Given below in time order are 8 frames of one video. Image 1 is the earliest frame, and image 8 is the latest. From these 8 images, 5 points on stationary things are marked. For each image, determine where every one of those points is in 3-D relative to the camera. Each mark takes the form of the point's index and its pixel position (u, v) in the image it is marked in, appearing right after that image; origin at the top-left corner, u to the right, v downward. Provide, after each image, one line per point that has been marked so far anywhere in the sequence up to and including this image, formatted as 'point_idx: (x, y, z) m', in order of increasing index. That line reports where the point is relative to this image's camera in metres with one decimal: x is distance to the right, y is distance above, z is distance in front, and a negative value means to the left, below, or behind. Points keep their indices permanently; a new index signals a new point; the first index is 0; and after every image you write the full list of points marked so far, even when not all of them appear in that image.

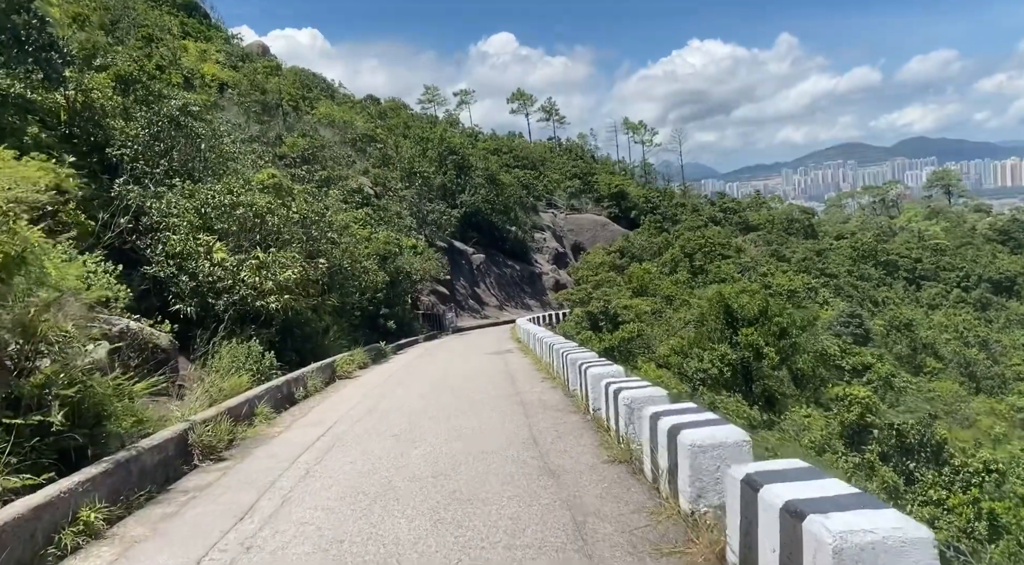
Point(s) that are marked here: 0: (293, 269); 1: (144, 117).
0: (-5.4, +0.3, +16.7) m
1: (-9.0, +4.1, +16.7) m
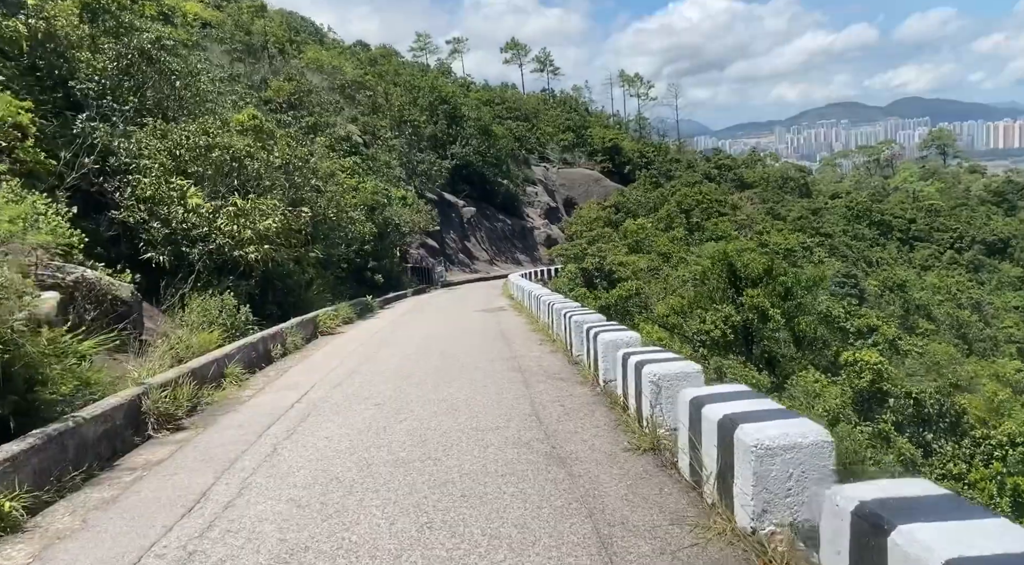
0: (-5.5, +1.5, +15.6) m
1: (-9.0, +5.3, +15.3) m
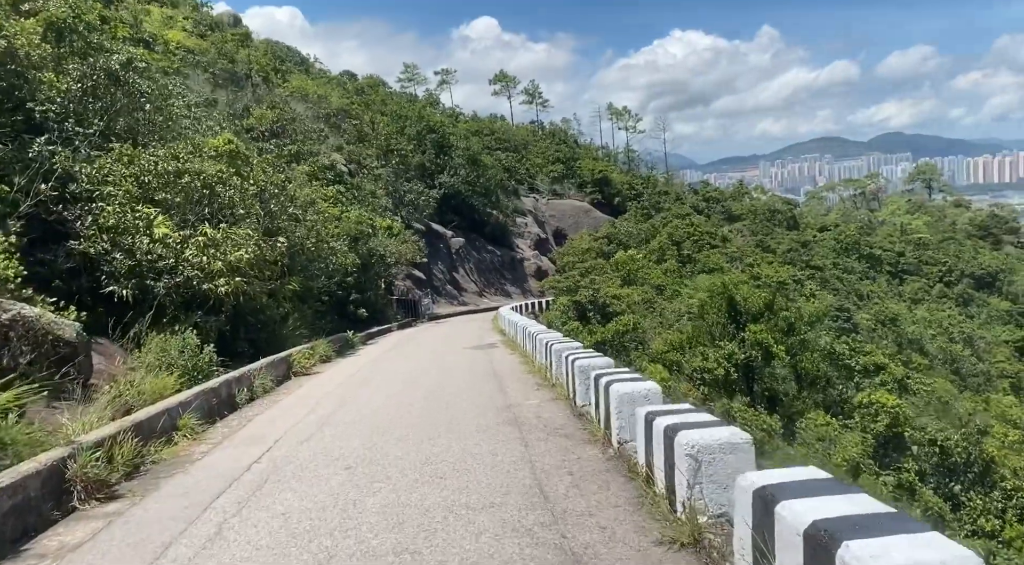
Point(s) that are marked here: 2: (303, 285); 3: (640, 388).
0: (-5.7, +0.7, +14.6) m
1: (-9.2, +4.6, +14.4) m
2: (-5.7, -0.1, +18.7) m
3: (+1.0, -0.8, +5.3) m
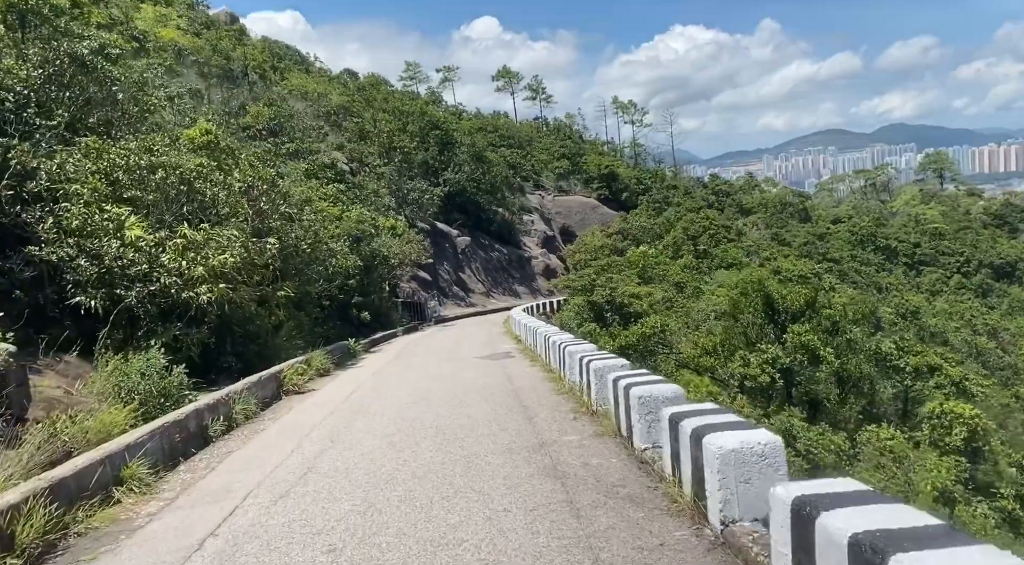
0: (-5.3, +0.6, +12.9) m
1: (-8.9, +4.4, +12.8) m
2: (-5.3, -0.2, +17.0) m
3: (+1.3, -0.8, +3.7) m
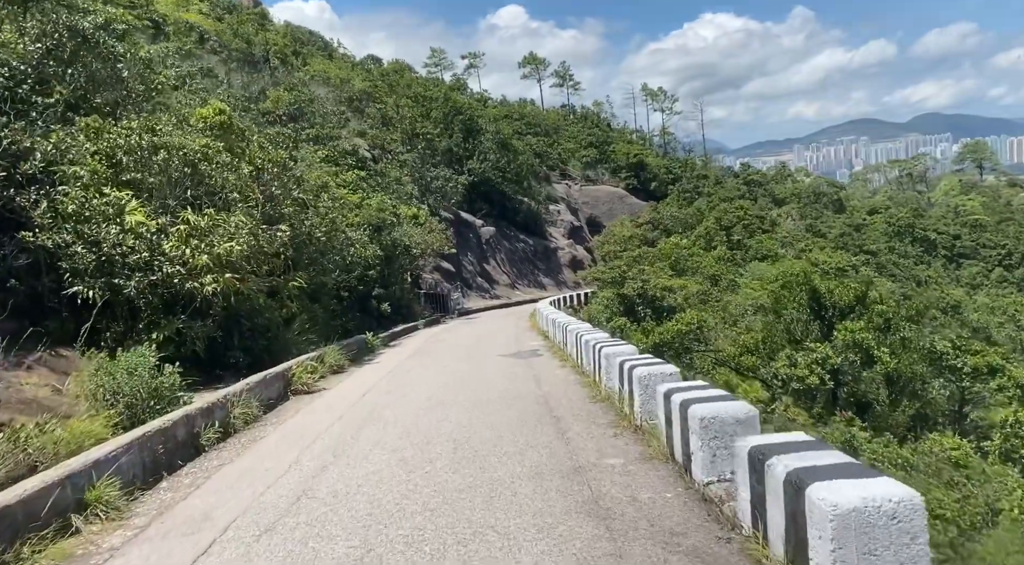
0: (-4.8, +0.8, +12.1) m
1: (-8.4, +4.6, +12.1) m
2: (-4.7, 0.0, +16.2) m
3: (+1.4, -0.8, +2.6) m
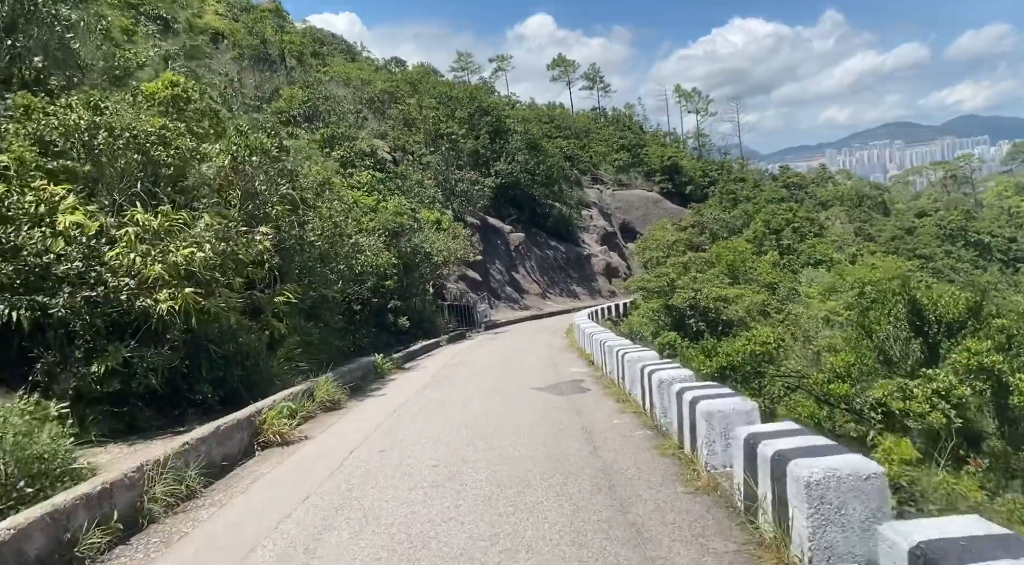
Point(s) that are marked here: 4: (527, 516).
0: (-4.3, +0.6, +9.6) m
1: (-7.9, +4.3, +9.8) m
2: (-4.0, -0.3, +13.7) m
3: (+1.5, -0.9, -0.1) m
4: (+0.1, -1.6, +4.7) m
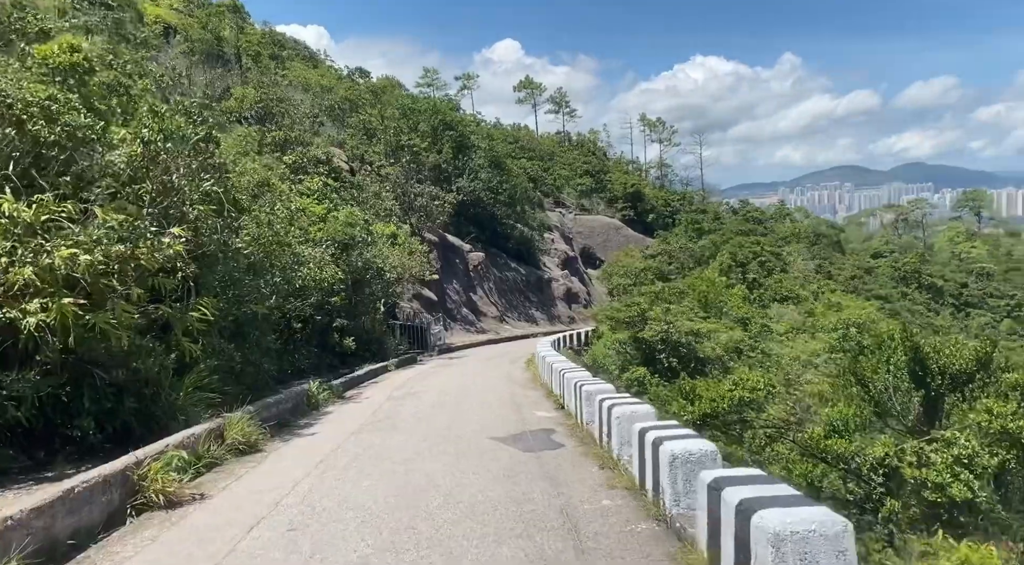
0: (-4.7, +0.4, +7.7) m
1: (-8.2, +4.4, +7.8) m
2: (-4.7, -0.5, +11.8) m
3: (+1.7, -1.0, -1.7) m
4: (-0.1, -1.8, +3.0) m
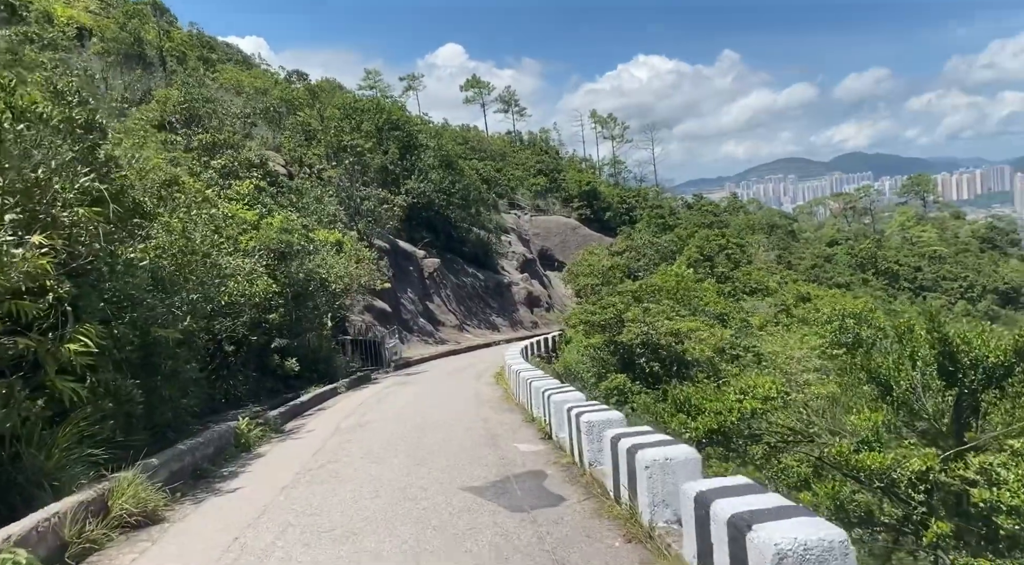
0: (-5.0, +0.2, +5.5) m
1: (-8.6, +4.0, +5.4) m
2: (-5.2, -0.8, +9.6) m
3: (+2.1, -0.9, -3.5) m
4: (+0.1, -1.7, +1.0) m
